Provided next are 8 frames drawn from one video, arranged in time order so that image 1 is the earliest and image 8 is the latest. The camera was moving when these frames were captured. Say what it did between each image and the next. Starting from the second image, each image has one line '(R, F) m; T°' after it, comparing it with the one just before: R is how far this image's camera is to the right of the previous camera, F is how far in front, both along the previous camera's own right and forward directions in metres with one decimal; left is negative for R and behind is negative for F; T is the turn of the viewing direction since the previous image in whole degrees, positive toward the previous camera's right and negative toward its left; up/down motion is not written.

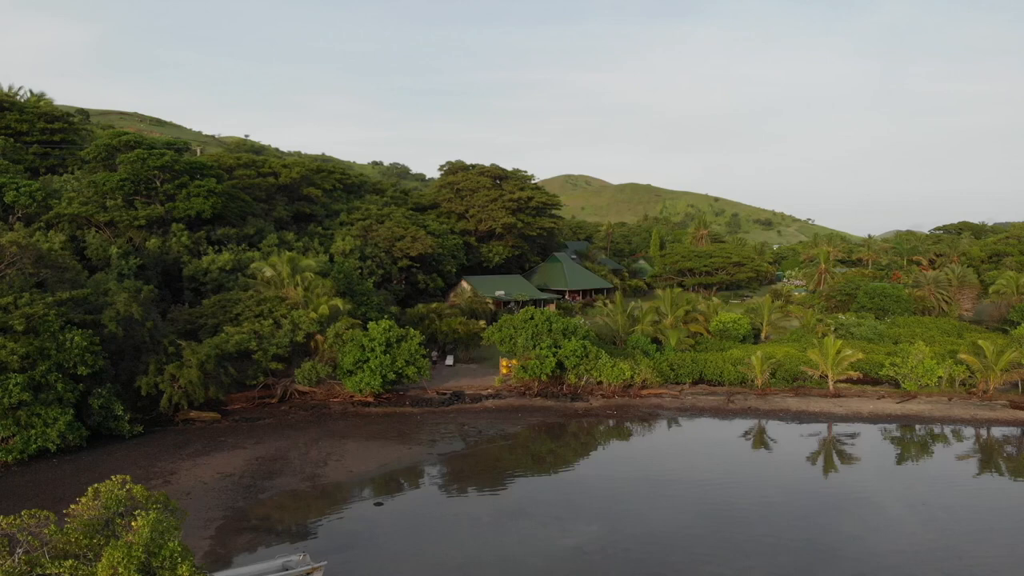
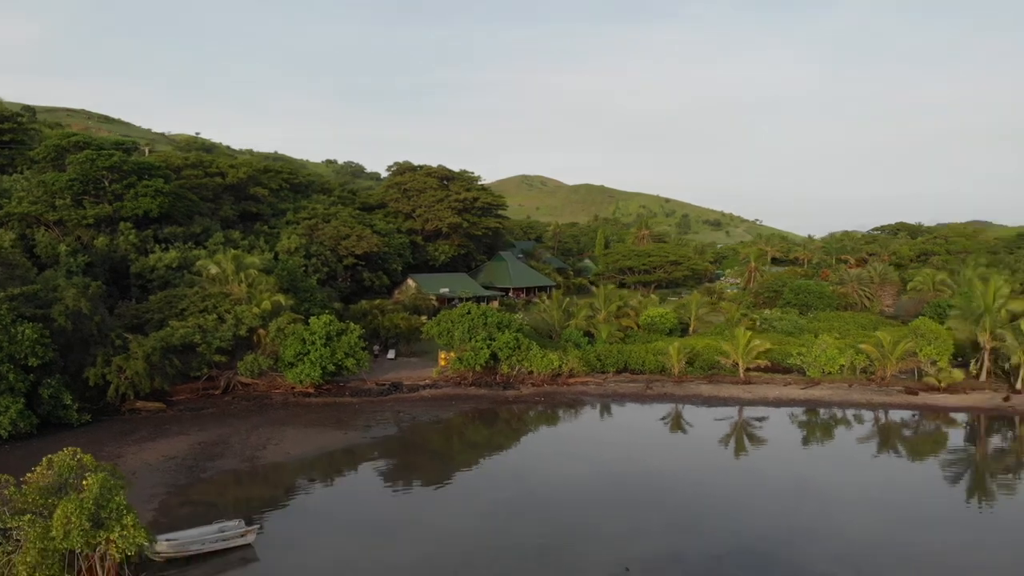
(+0.9, -1.8) m; +4°
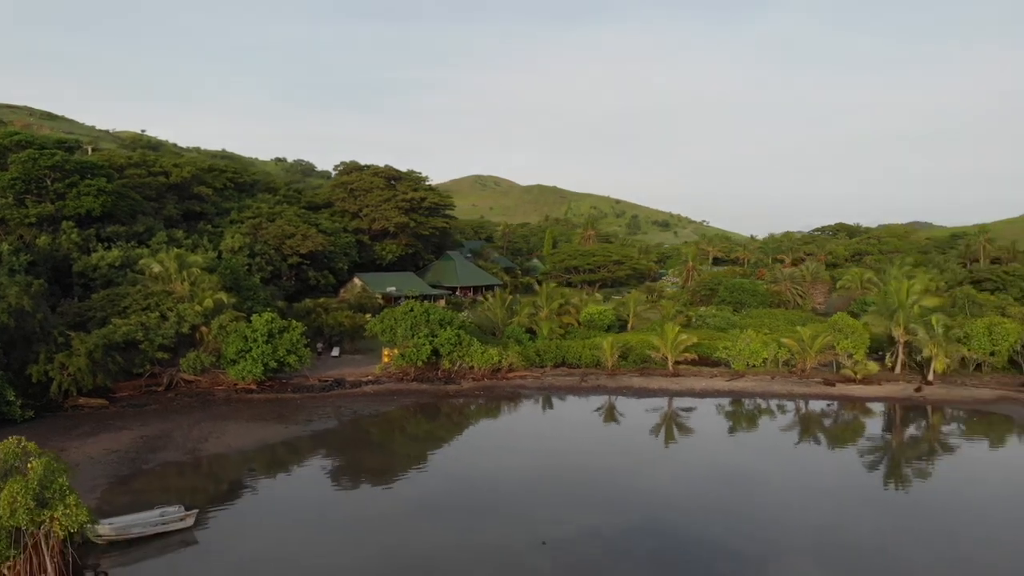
(+0.6, -1.2) m; +4°
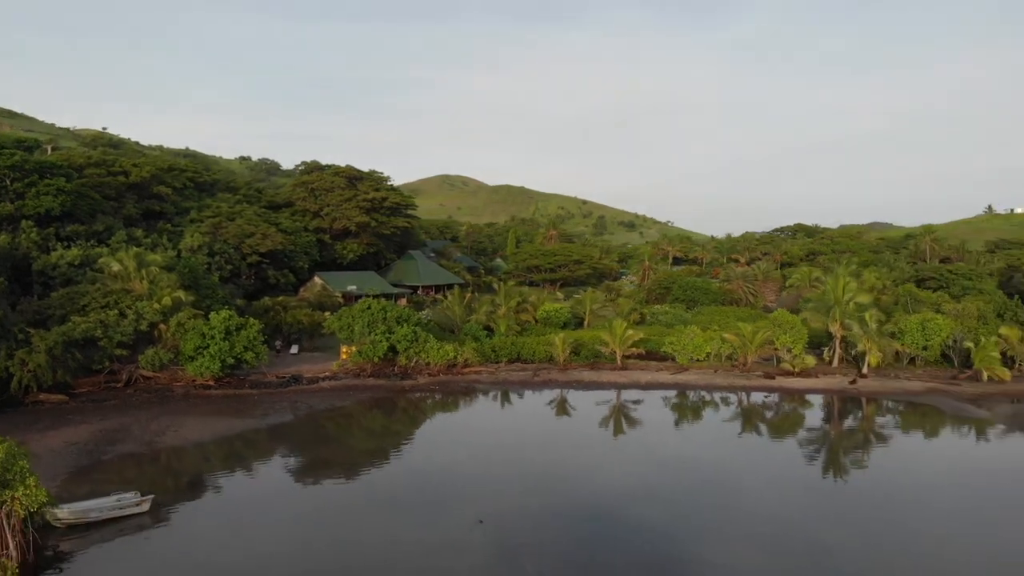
(+0.6, -1.1) m; +3°
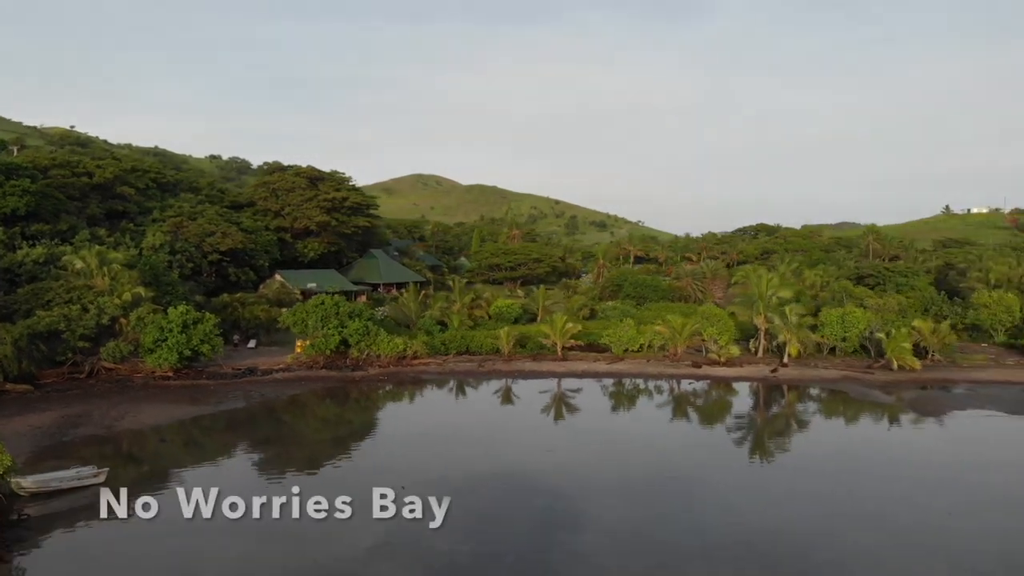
(+1.4, -2.1) m; +2°
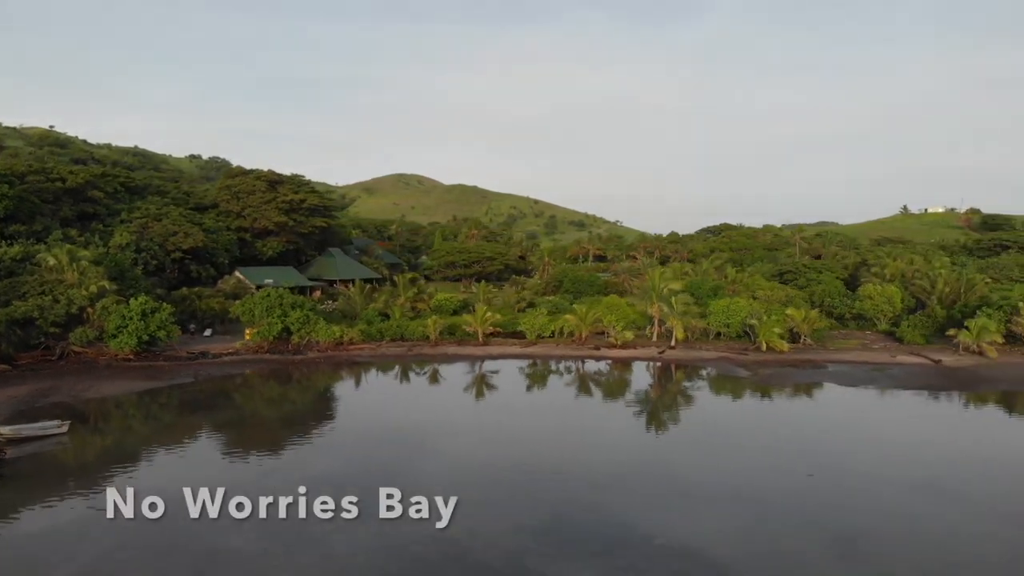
(+3.4, -4.6) m; +1°
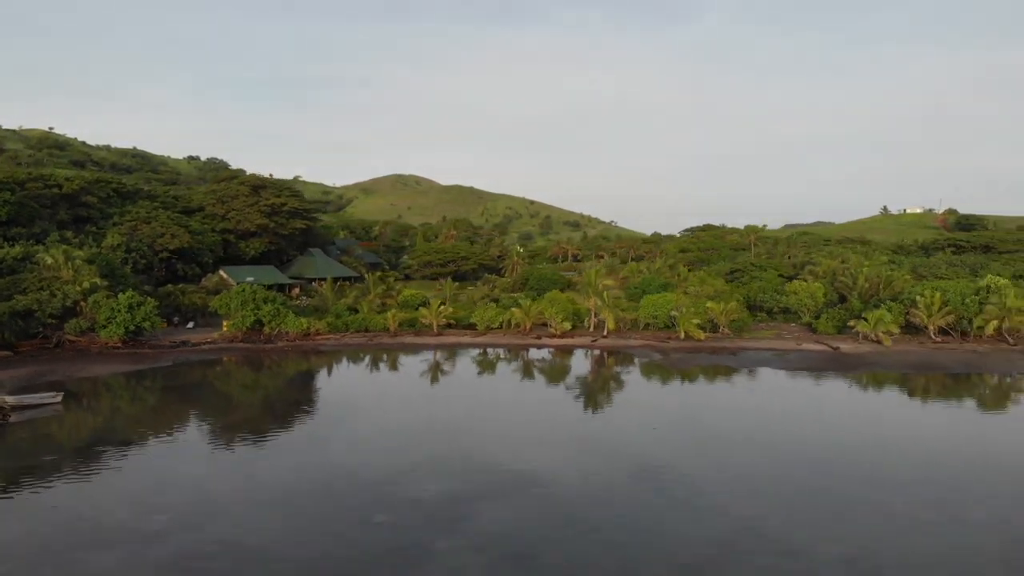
(+3.1, -4.3) m; 0°
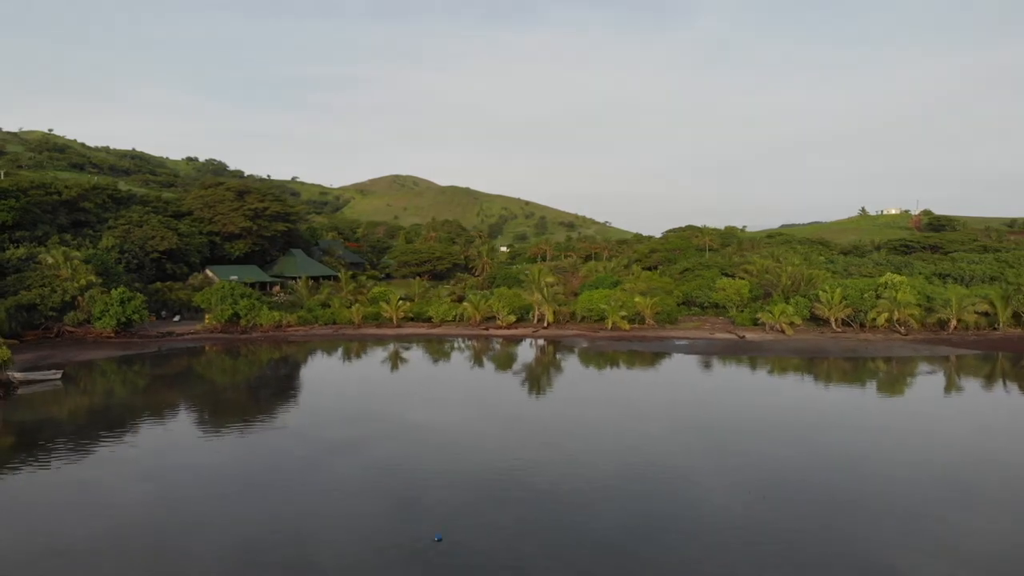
(+3.5, -5.1) m; 0°
